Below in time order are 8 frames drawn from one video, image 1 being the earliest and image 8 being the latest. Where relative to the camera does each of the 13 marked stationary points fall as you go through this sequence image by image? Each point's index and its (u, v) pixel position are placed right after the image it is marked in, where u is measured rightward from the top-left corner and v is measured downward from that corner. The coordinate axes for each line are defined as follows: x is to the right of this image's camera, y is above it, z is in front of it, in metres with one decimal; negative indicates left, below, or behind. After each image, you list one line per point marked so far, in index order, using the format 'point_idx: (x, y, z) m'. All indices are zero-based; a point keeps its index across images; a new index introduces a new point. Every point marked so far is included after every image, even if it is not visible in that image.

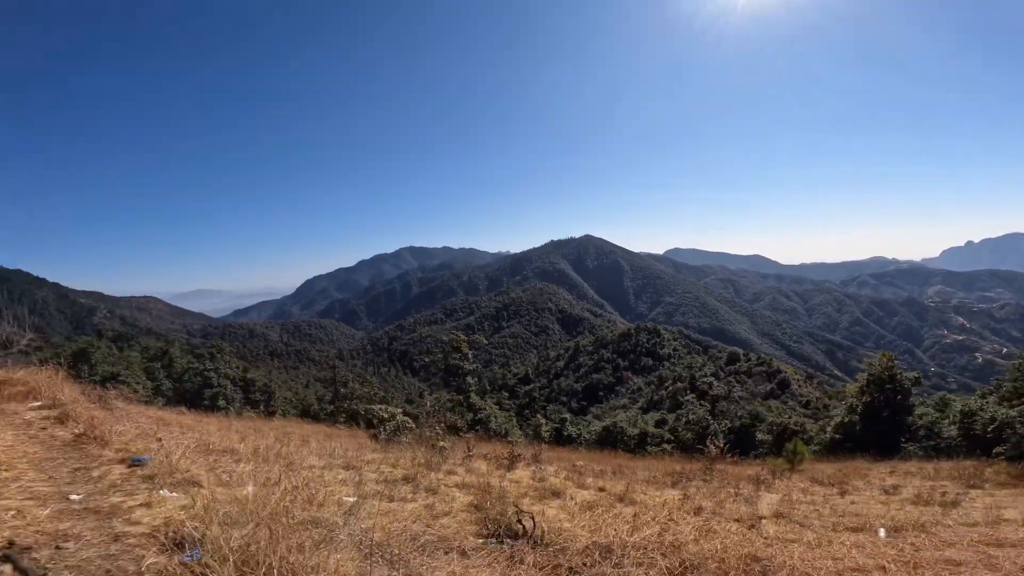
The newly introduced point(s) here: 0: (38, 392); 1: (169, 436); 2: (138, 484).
0: (-11.8, -2.7, +11.0) m
1: (-8.9, -3.8, +11.5) m
2: (-6.6, -3.4, +7.7) m
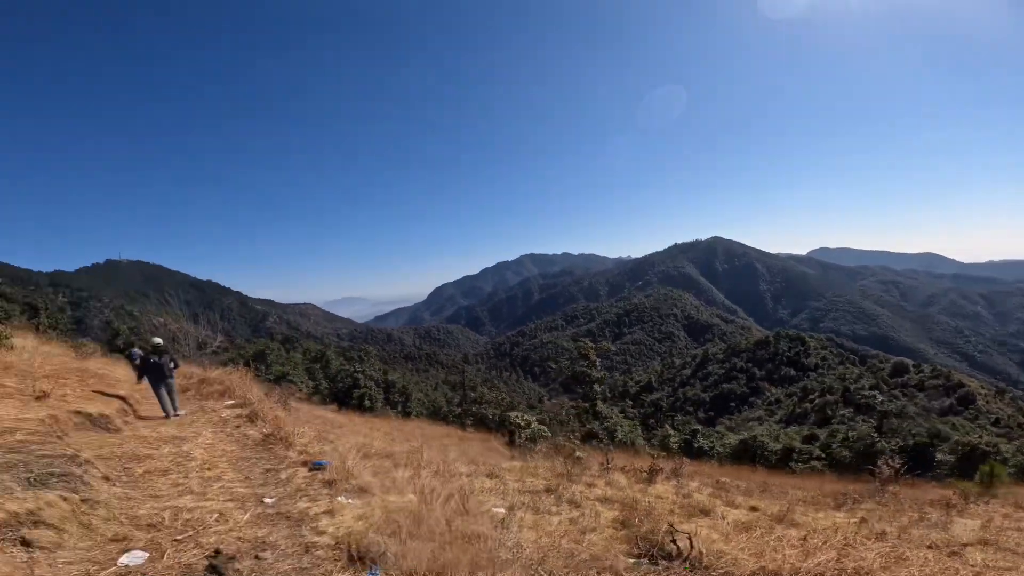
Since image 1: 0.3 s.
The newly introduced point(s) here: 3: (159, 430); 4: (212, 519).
0: (-7.4, -2.8, +11.7) m
1: (-4.4, -3.8, +11.5) m
2: (-3.2, -3.3, +7.3) m
3: (-6.2, -2.5, +7.7) m
4: (-3.7, -2.8, +5.4) m
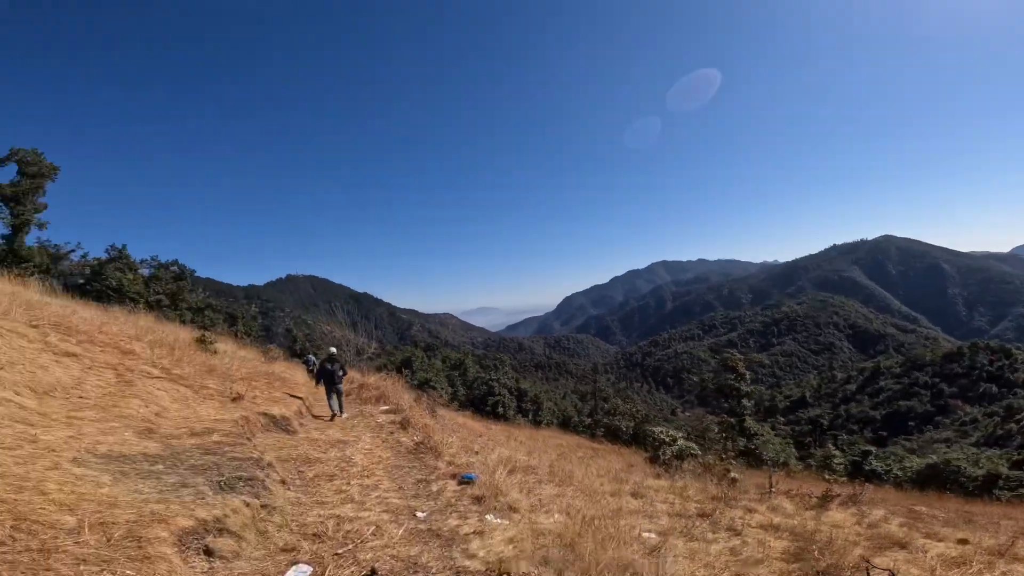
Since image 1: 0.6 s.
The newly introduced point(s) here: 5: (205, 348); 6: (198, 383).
0: (-3.5, -3.1, +12.4) m
1: (-0.7, -4.0, +11.3) m
2: (-0.7, -3.4, +6.9) m
3: (-3.4, -2.7, +8.2) m
4: (-1.7, -2.9, +5.2) m
5: (-8.8, -1.8, +12.7) m
6: (-5.9, -1.8, +8.2) m
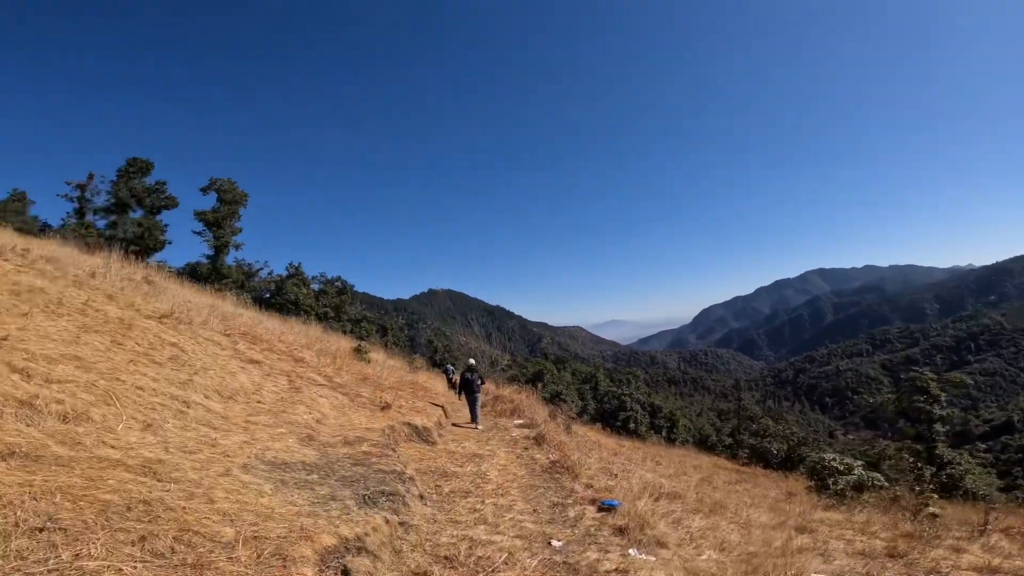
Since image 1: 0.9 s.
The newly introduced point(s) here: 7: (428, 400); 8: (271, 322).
0: (+0.2, -3.4, +12.2) m
1: (+2.7, -4.3, +10.4) m
2: (+1.4, -3.6, +6.2) m
3: (-0.9, -3.0, +8.2) m
4: (-0.1, -3.1, +4.9) m
5: (-4.8, -2.3, +14.1) m
6: (-3.3, -2.1, +9.0) m
7: (-2.2, -2.9, +11.3) m
8: (-7.8, -1.1, +14.2) m
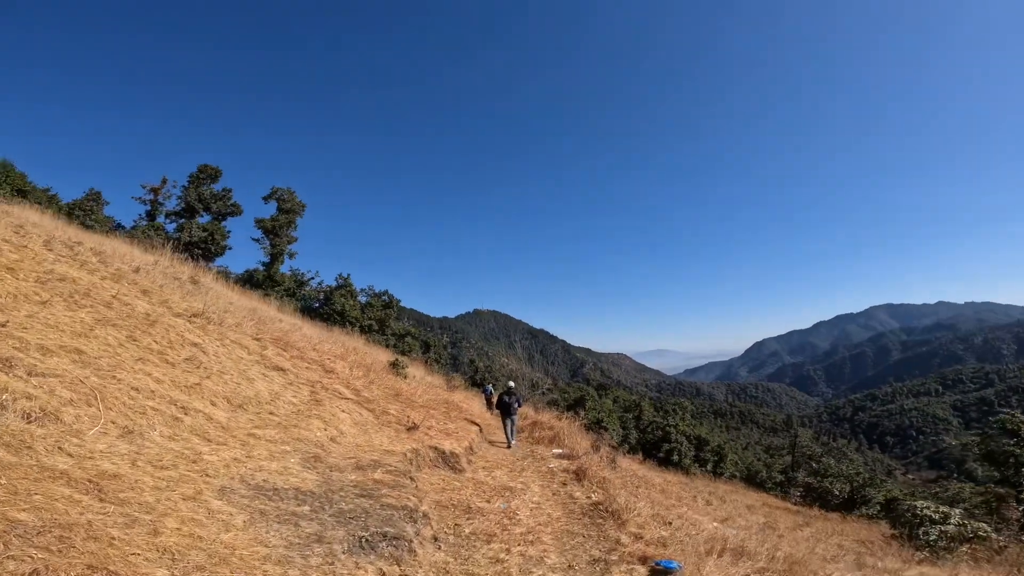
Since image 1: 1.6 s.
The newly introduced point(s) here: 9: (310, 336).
0: (+1.2, -3.9, +11.2) m
1: (+3.4, -4.7, +9.1) m
2: (+1.7, -3.8, +5.1) m
3: (-0.3, -3.1, +7.4) m
4: (+0.2, -3.1, +4.0) m
5: (-3.6, -2.6, +13.7) m
6: (-2.6, -2.3, +8.4) m
7: (-1.2, -3.2, +10.5) m
8: (-6.5, -1.4, +14.1) m
9: (-5.6, -1.3, +12.1) m
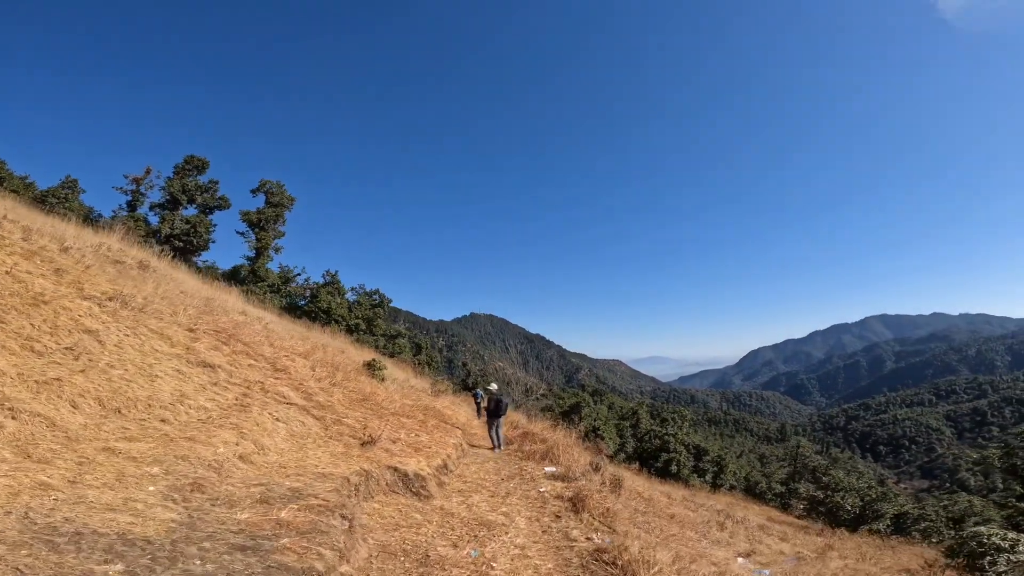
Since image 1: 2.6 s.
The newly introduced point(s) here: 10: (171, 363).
0: (+0.9, -3.7, +9.8) m
1: (+3.1, -4.6, +7.7) m
2: (+1.5, -3.5, +3.7) m
3: (-0.6, -2.9, +6.0) m
4: (-0.1, -2.8, +2.6) m
5: (-3.9, -2.4, +12.2) m
6: (-2.8, -2.0, +7.0) m
7: (-1.5, -3.0, +9.1) m
8: (-6.8, -1.1, +12.7) m
9: (-5.9, -1.1, +10.7) m
10: (-4.2, -0.9, +5.5) m
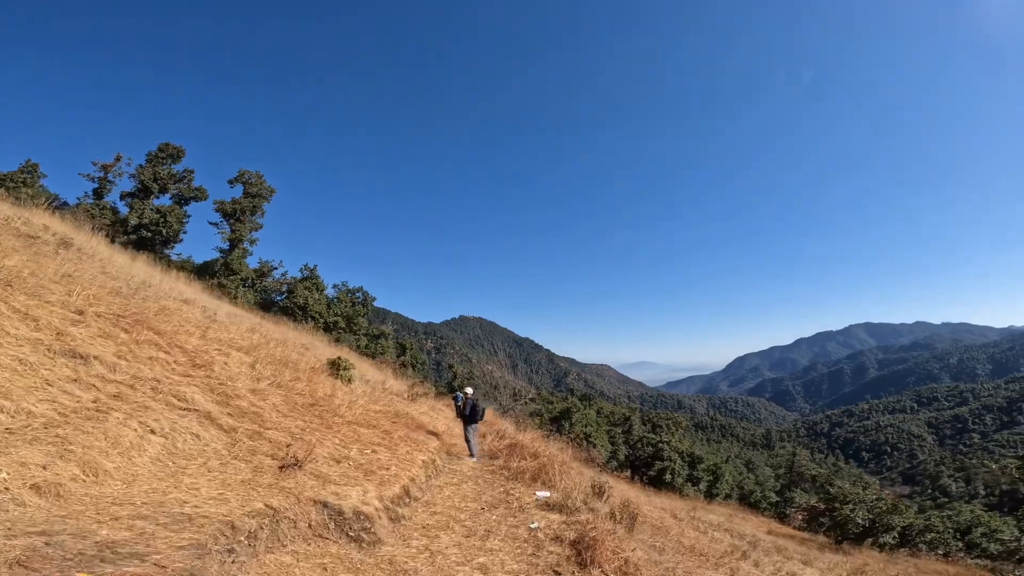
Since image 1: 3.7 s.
0: (+0.6, -3.4, +8.3) m
1: (+2.9, -4.3, +6.3) m
2: (+1.3, -3.2, +2.2) m
3: (-0.7, -2.6, +4.4) m
4: (-0.2, -2.5, +1.0) m
5: (-4.2, -2.1, +10.6) m
6: (-3.0, -1.6, +5.4) m
7: (-1.8, -2.7, +7.6) m
8: (-7.1, -0.7, +11.0) m
9: (-6.1, -0.7, +9.0) m
10: (-4.3, -0.5, +3.8) m
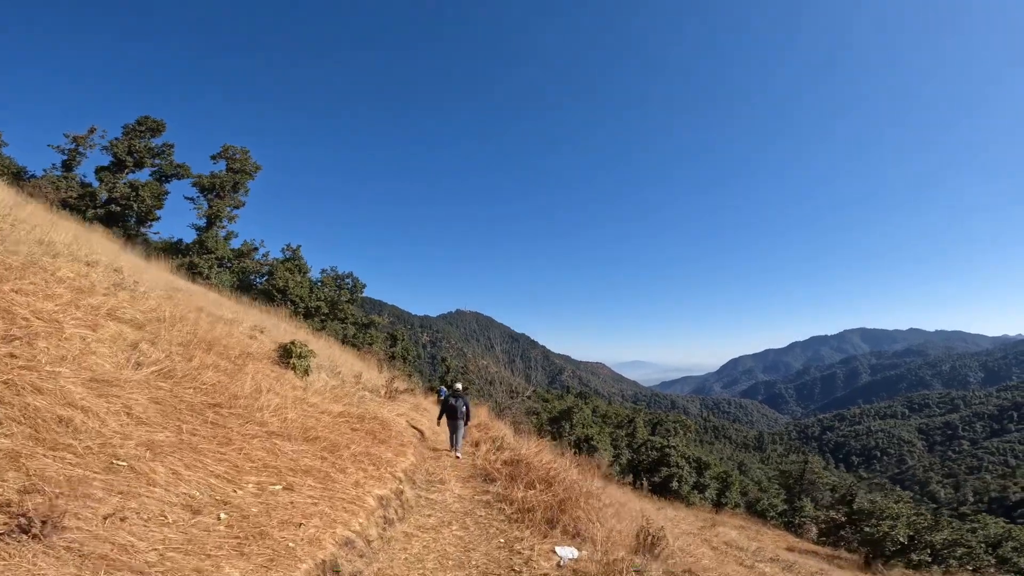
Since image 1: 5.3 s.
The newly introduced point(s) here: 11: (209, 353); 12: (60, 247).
0: (+0.7, -2.9, +6.1) m
1: (+2.9, -3.8, +4.1) m
2: (+1.4, -2.8, 0.0) m
3: (-0.7, -2.1, +2.2) m
4: (-0.1, -2.0, -1.2) m
5: (-4.1, -1.4, +8.3) m
6: (-2.9, -1.1, +3.2) m
7: (-1.7, -2.1, +5.3) m
8: (-7.0, 0.0, +8.7) m
9: (-6.0, 0.0, +6.8) m
10: (-4.2, +0.1, +1.6) m
11: (-4.1, -0.9, +6.2) m
12: (-8.1, +0.8, +7.8) m
